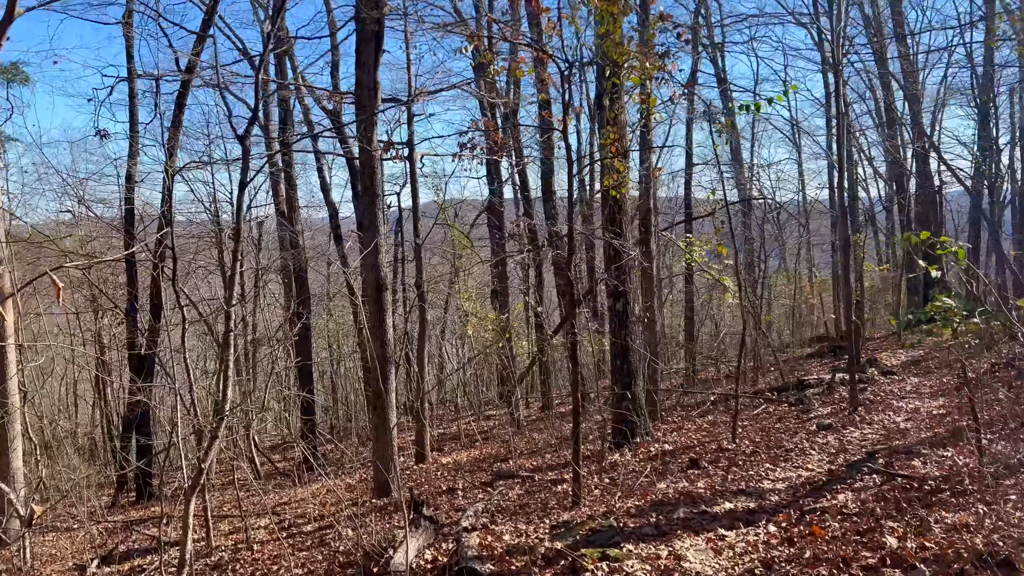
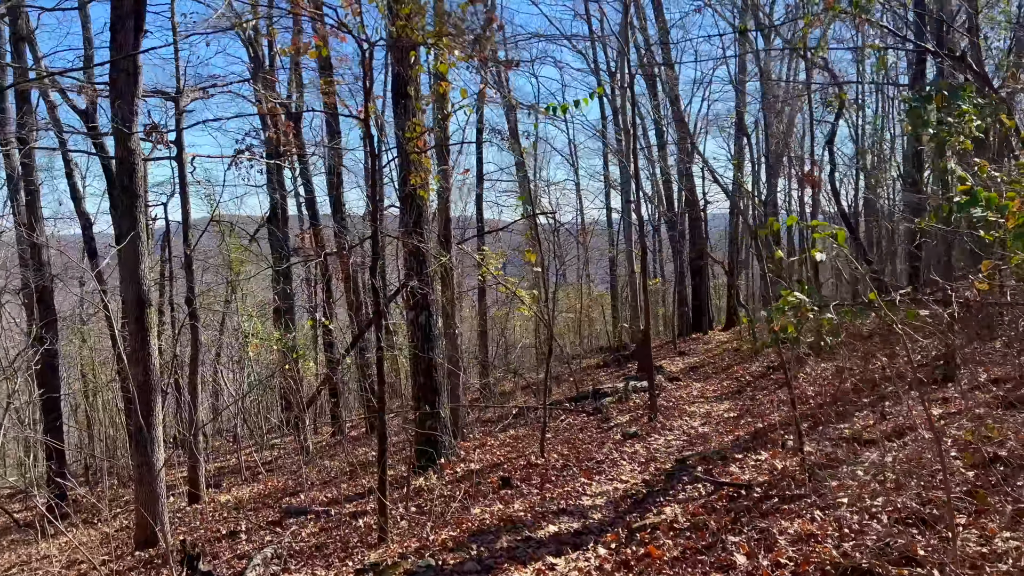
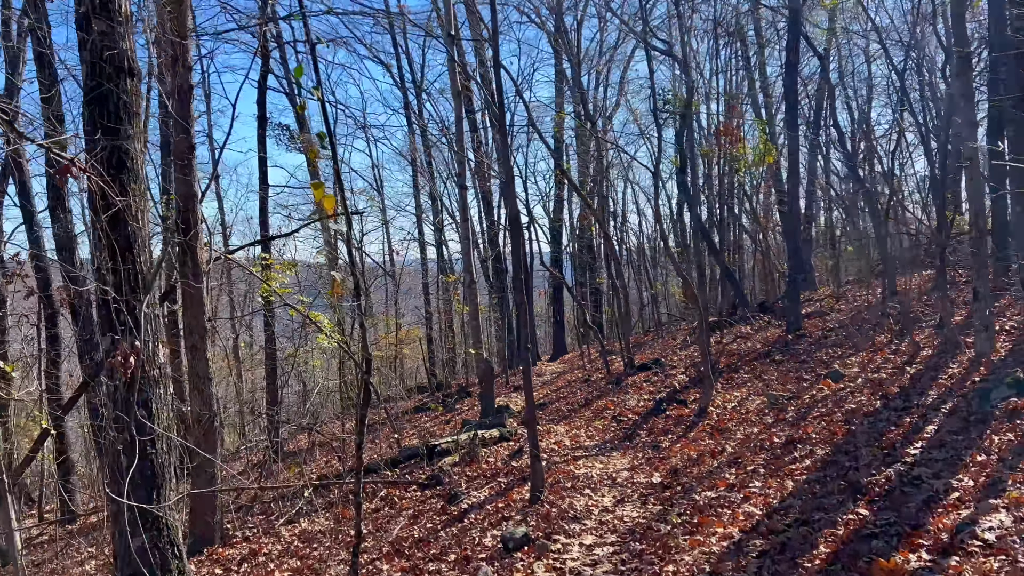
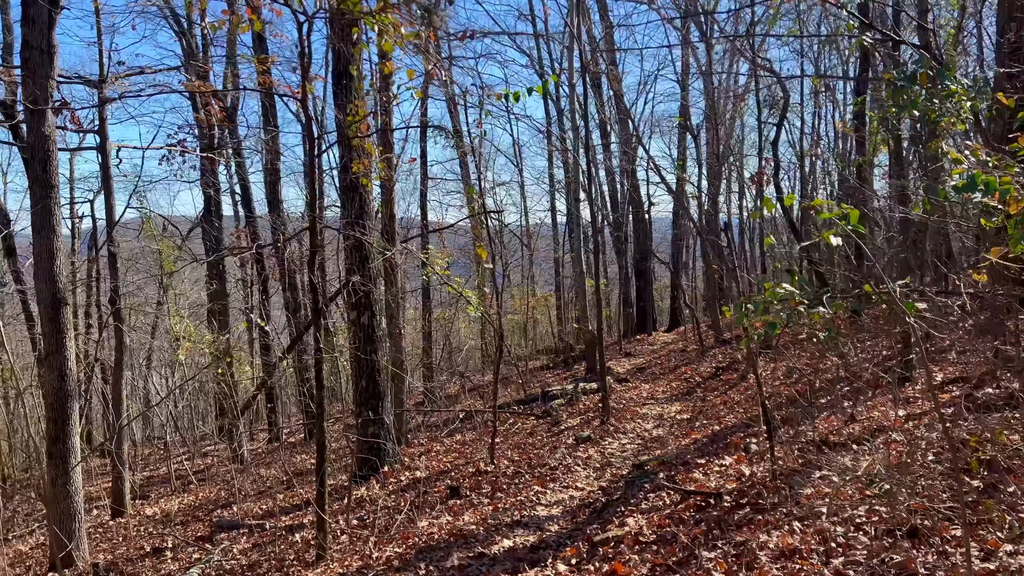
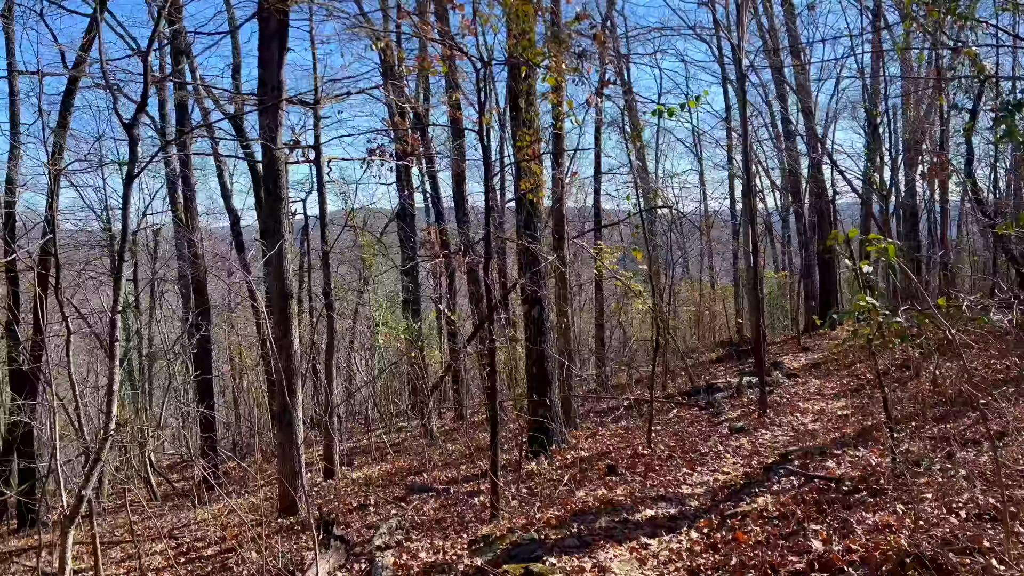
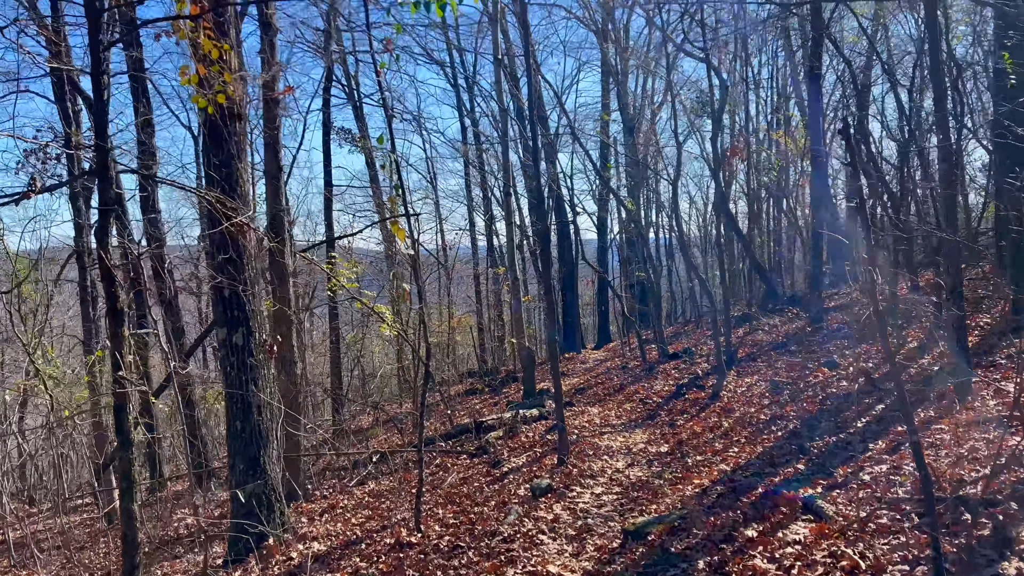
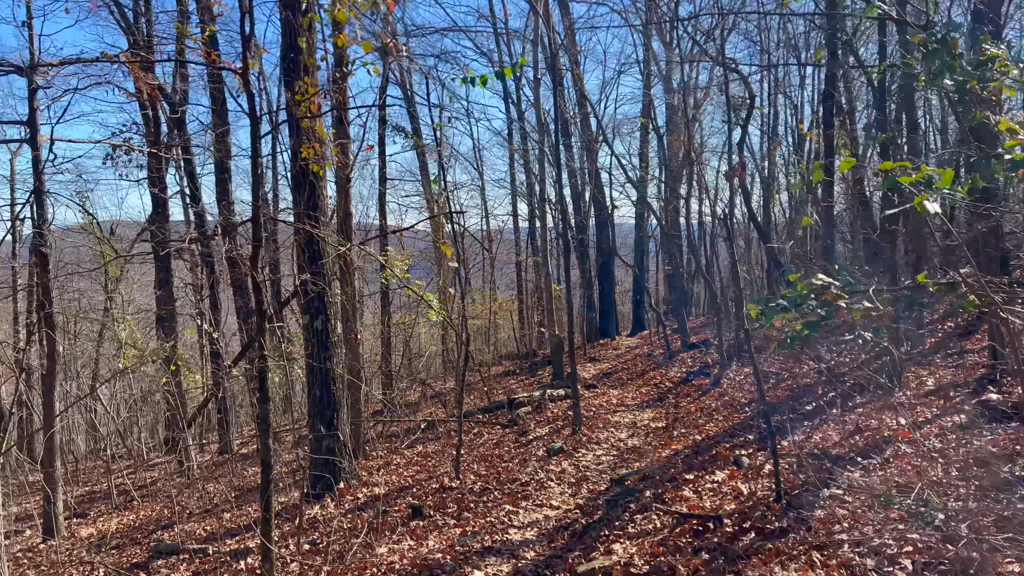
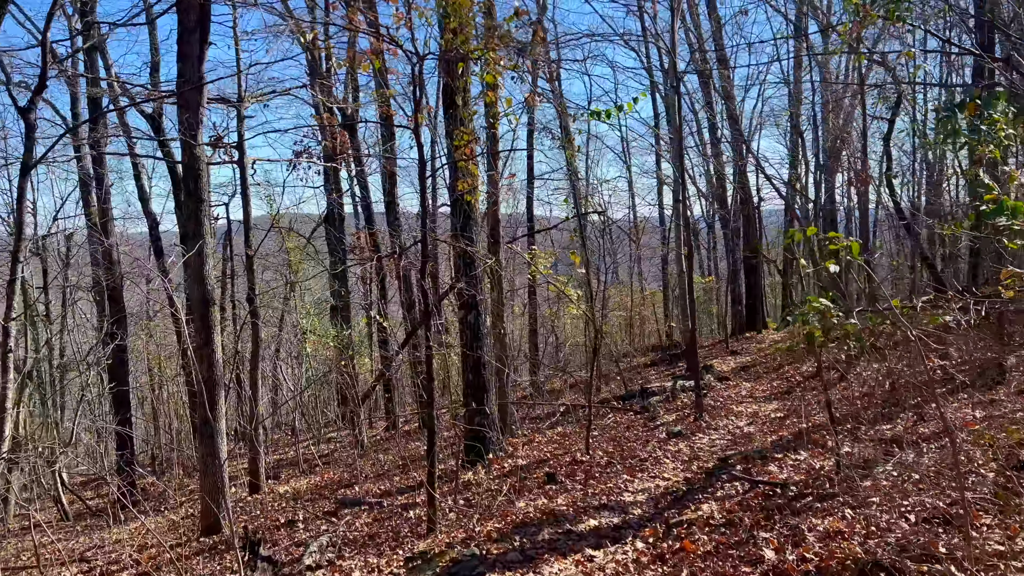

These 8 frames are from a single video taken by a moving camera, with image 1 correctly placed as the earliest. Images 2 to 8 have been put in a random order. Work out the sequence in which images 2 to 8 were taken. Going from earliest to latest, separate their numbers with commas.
5, 8, 2, 4, 7, 6, 3
